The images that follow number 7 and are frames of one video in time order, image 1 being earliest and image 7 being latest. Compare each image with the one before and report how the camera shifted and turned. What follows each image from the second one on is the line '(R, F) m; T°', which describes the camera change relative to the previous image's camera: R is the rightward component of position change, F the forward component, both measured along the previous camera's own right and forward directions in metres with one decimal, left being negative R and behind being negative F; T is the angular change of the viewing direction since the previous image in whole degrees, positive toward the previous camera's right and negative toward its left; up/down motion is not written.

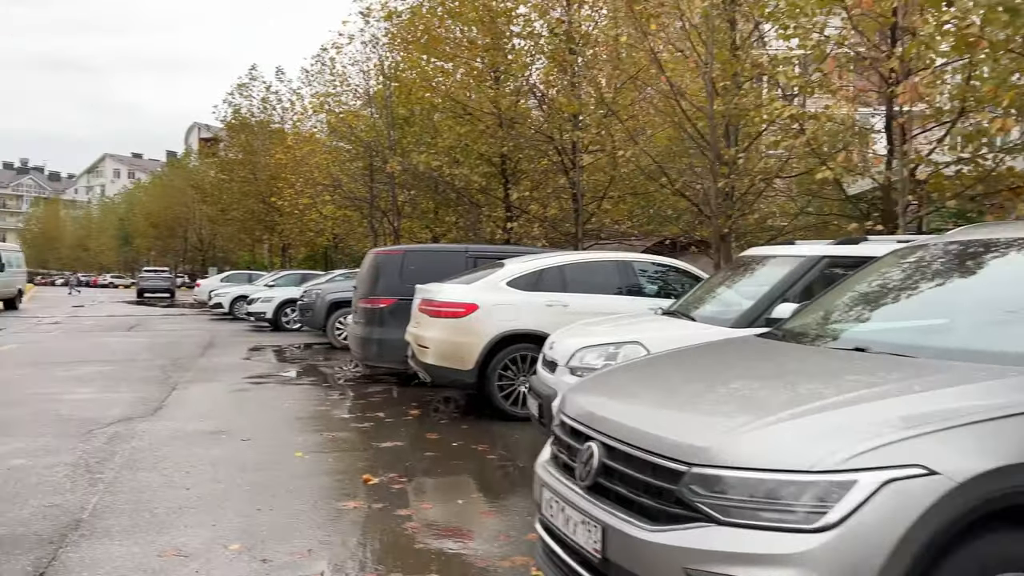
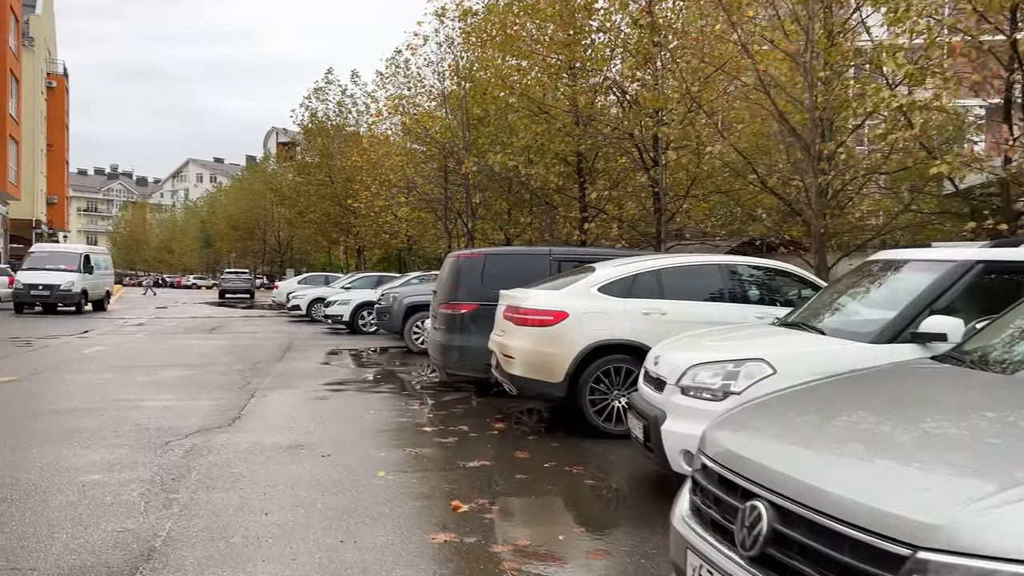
(-0.2, +0.4) m; -5°
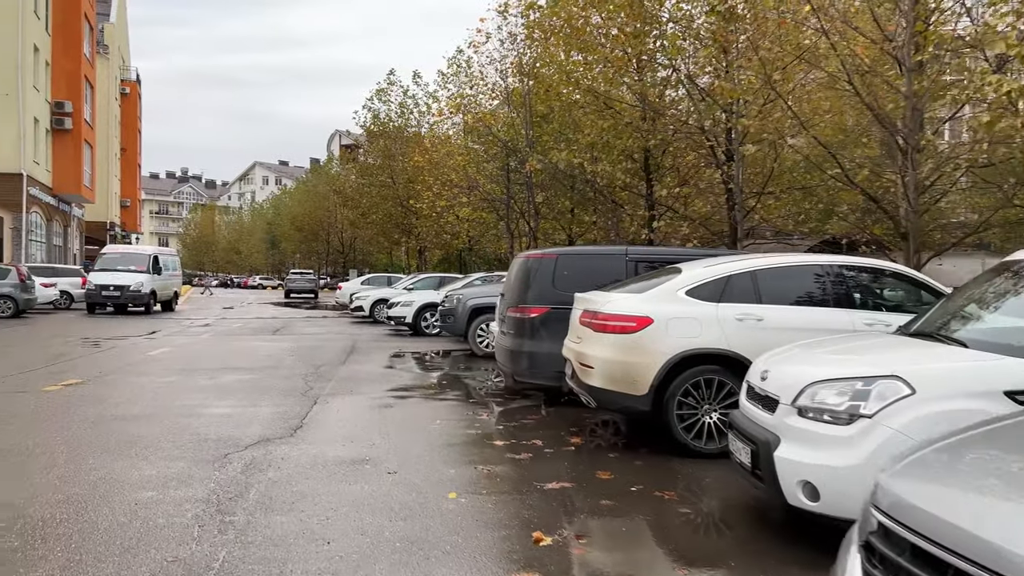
(-0.1, +0.4) m; -4°
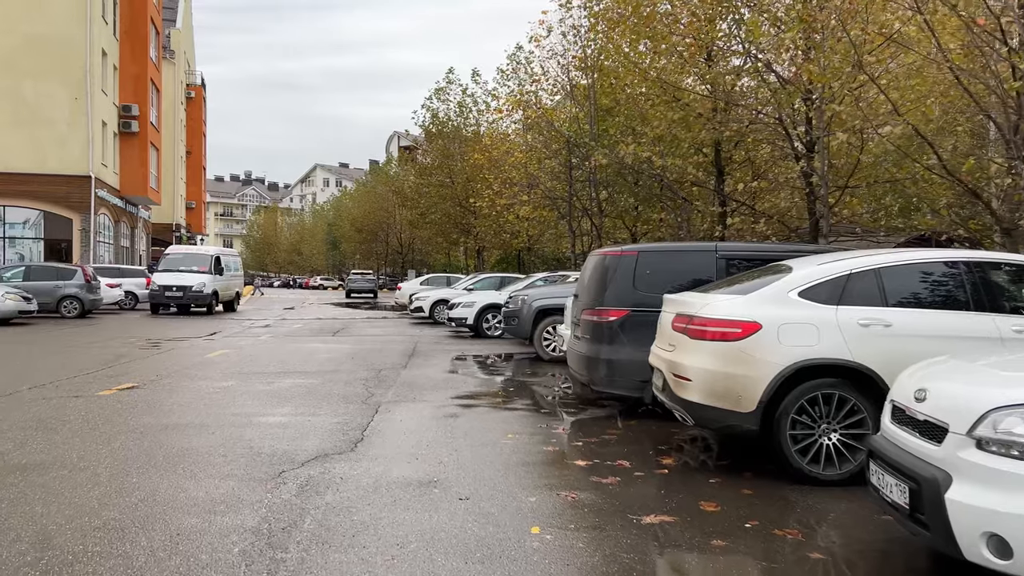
(-0.2, +0.6) m; -4°
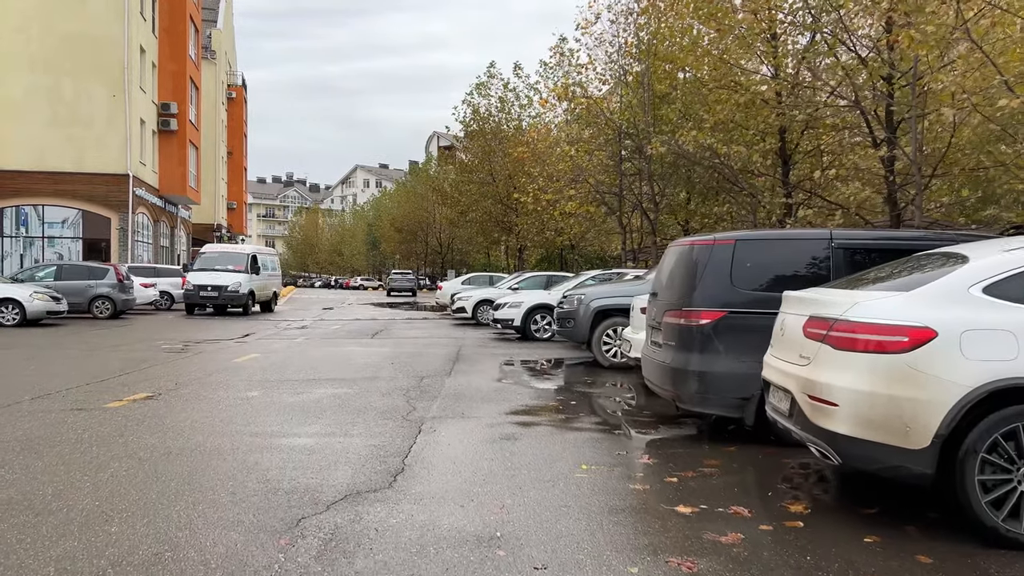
(-0.2, +1.0) m; -3°
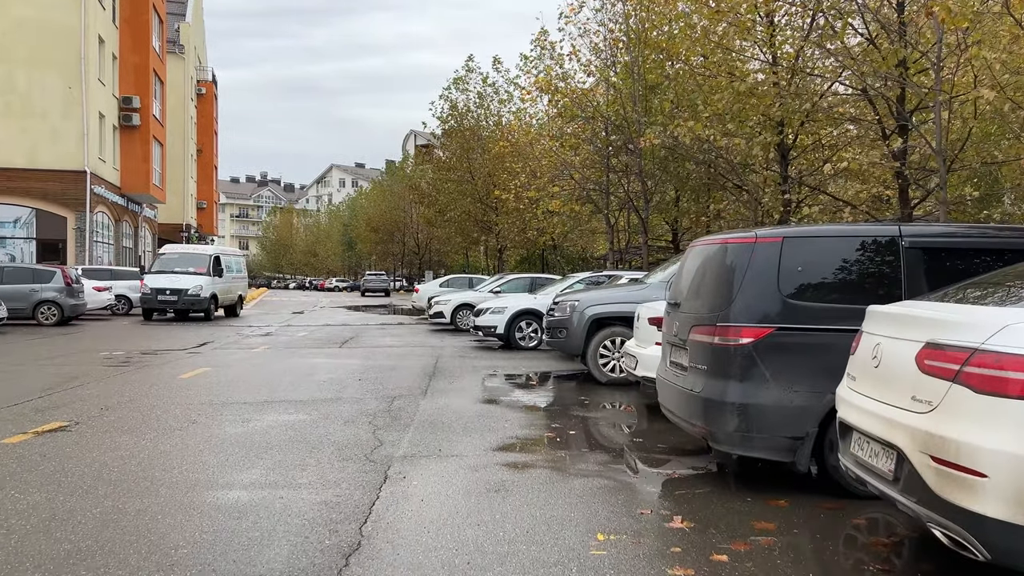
(-0.1, +1.1) m; +2°
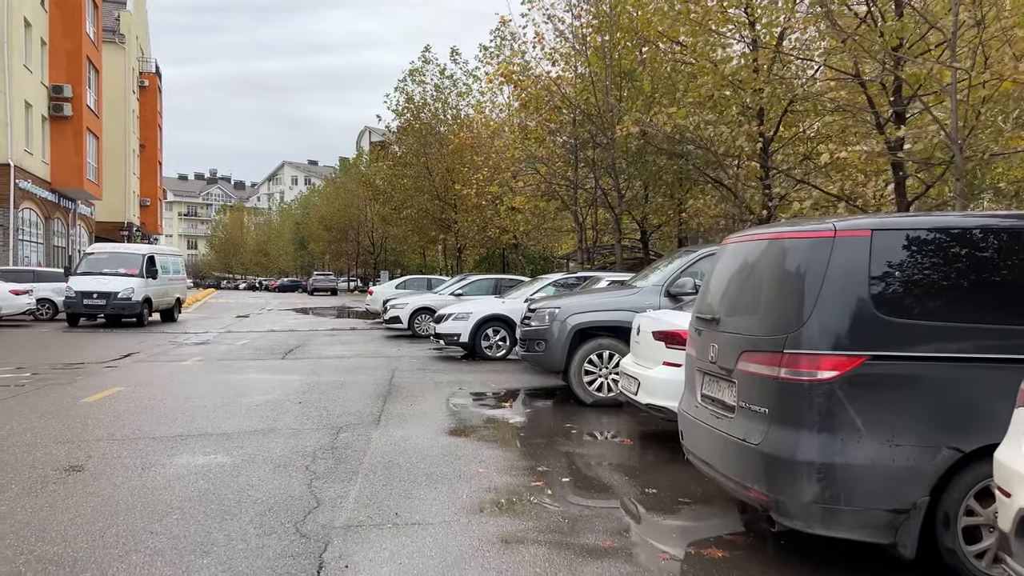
(-0.1, +1.2) m; +3°
